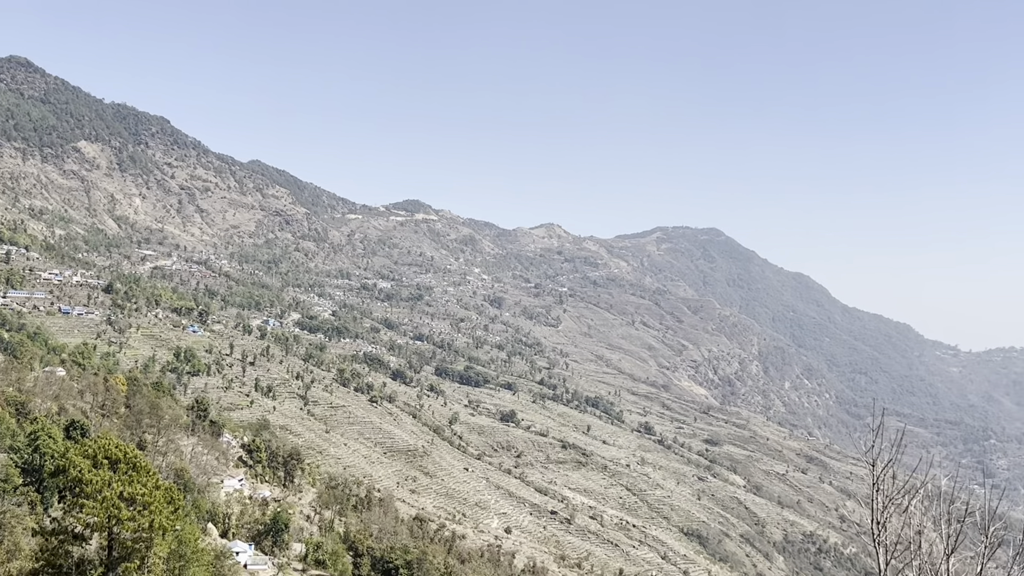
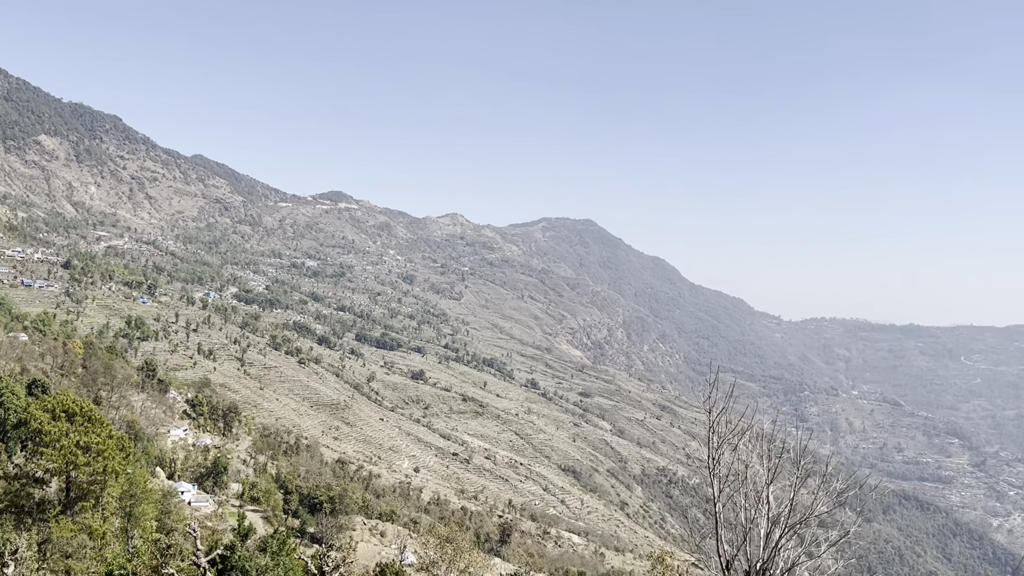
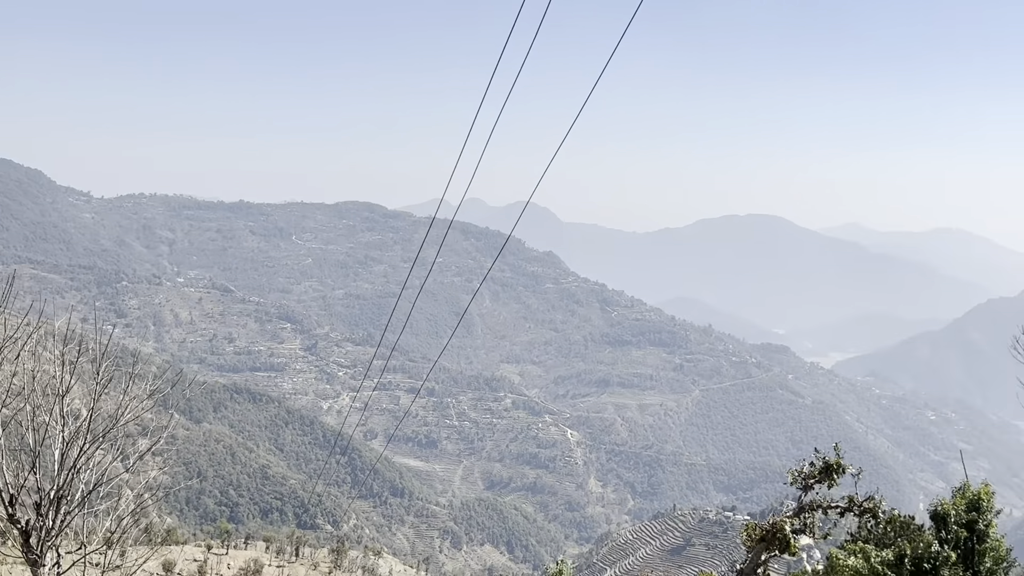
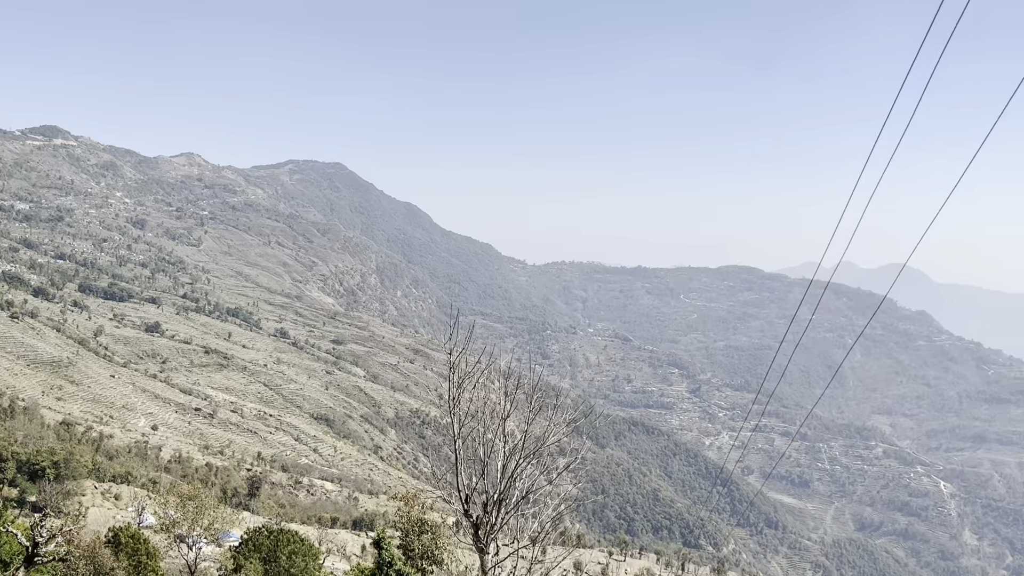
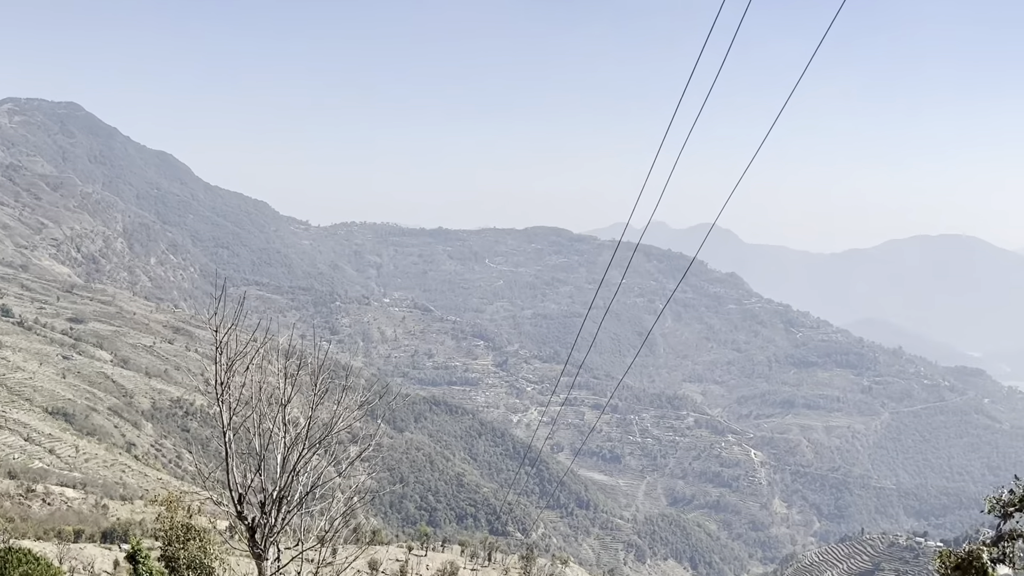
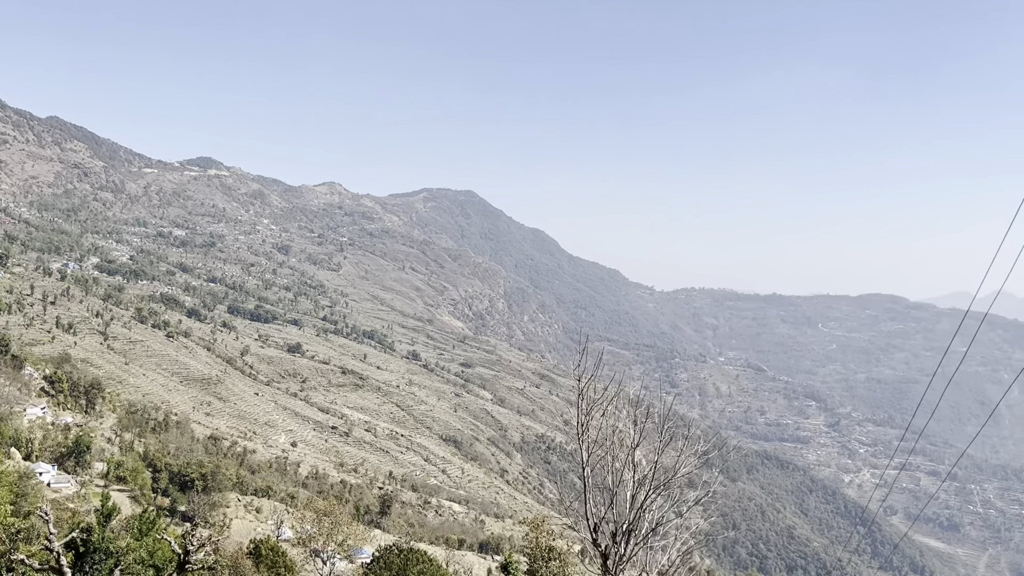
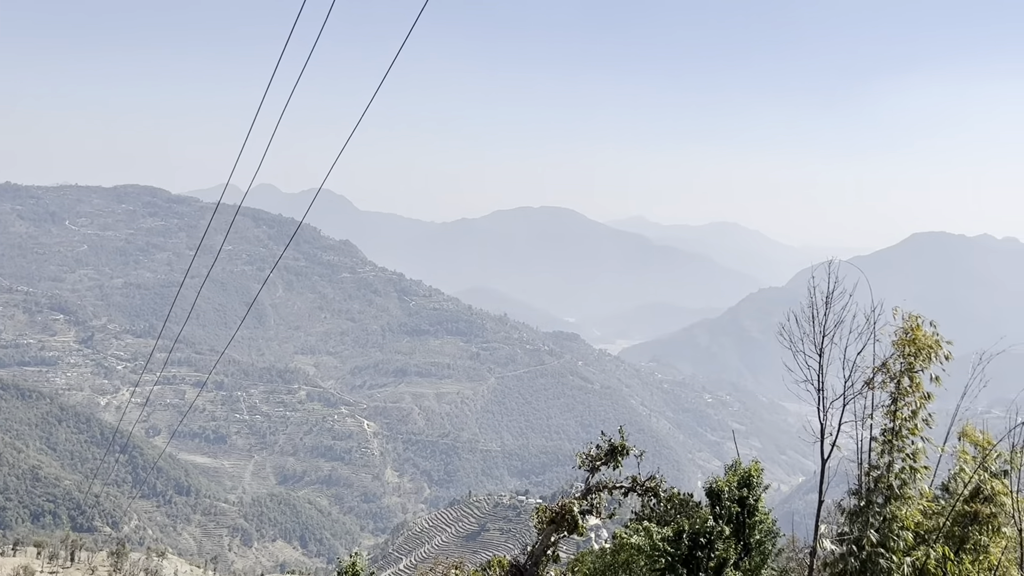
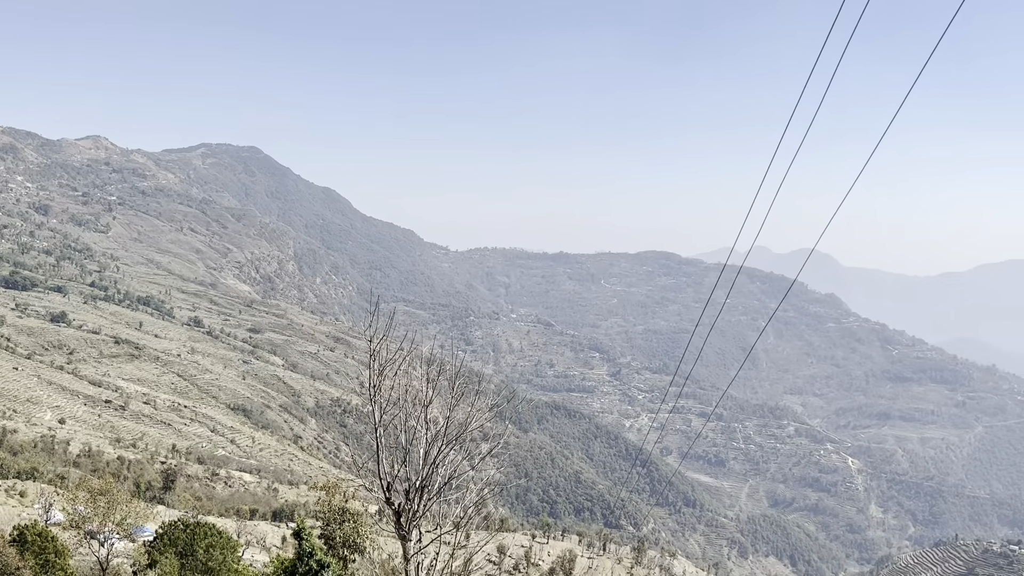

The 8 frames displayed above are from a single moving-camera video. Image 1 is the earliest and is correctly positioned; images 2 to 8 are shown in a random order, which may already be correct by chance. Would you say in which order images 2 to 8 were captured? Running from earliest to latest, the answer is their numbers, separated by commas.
2, 6, 4, 8, 5, 3, 7
